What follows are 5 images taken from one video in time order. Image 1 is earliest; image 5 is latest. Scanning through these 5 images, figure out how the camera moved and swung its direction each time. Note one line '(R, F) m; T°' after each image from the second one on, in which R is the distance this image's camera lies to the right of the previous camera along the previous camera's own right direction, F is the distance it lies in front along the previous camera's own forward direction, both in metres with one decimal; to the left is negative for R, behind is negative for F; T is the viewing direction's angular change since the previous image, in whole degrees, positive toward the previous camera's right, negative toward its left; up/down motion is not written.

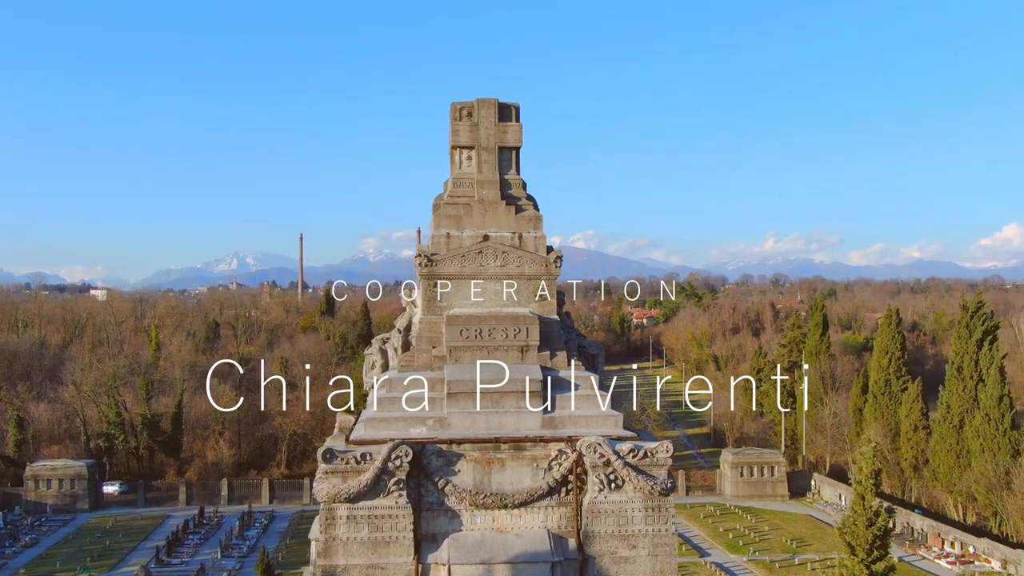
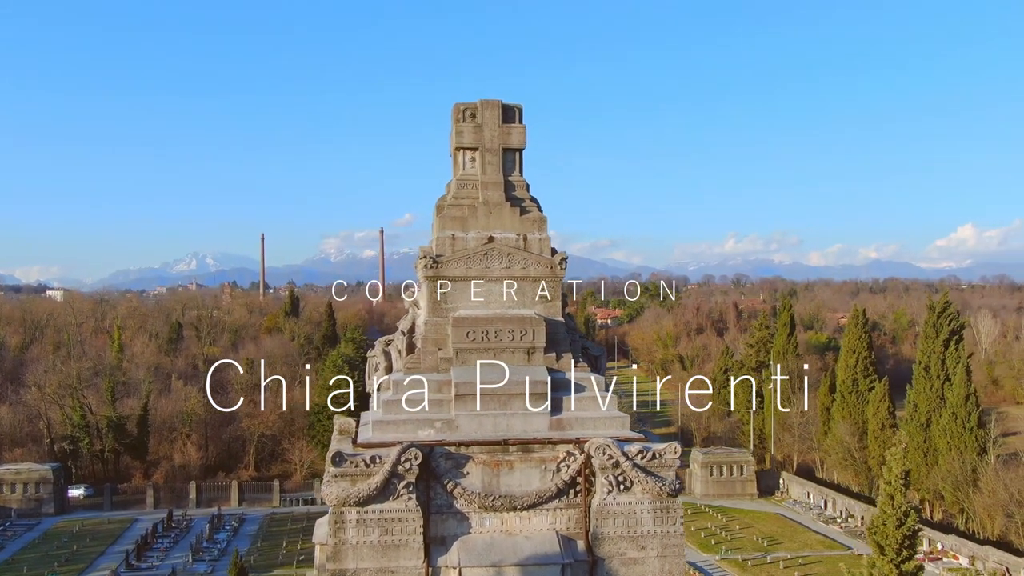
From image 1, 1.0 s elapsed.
(-0.4, 0.0) m; +2°
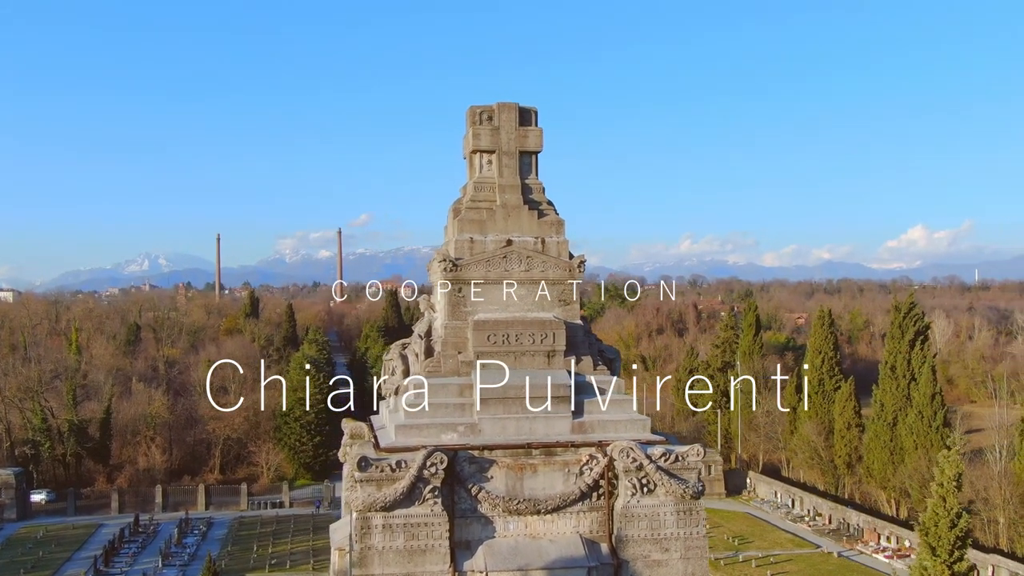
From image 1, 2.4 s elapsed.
(-0.6, 0.0) m; +2°
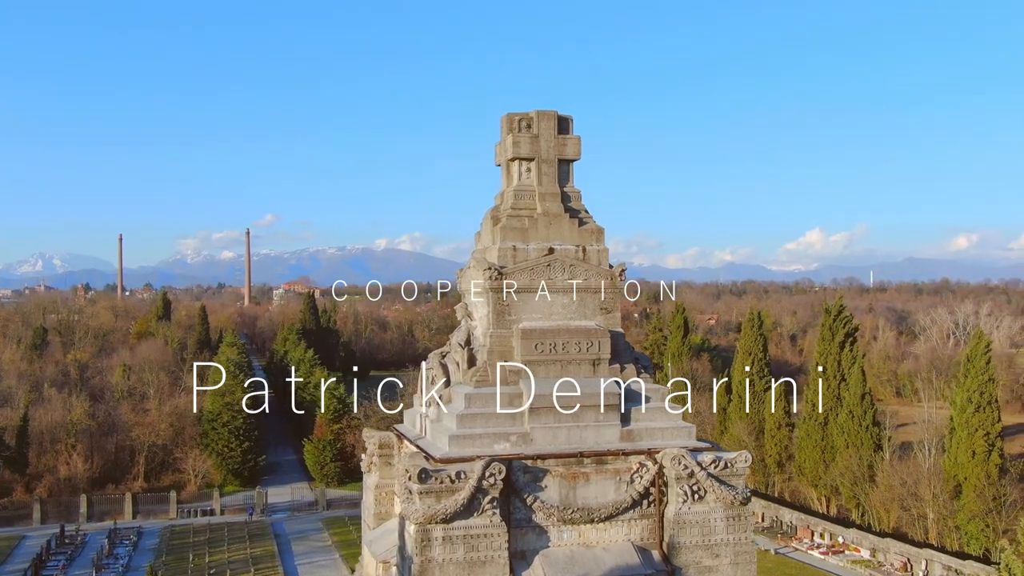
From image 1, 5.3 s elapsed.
(-1.3, +0.1) m; +4°
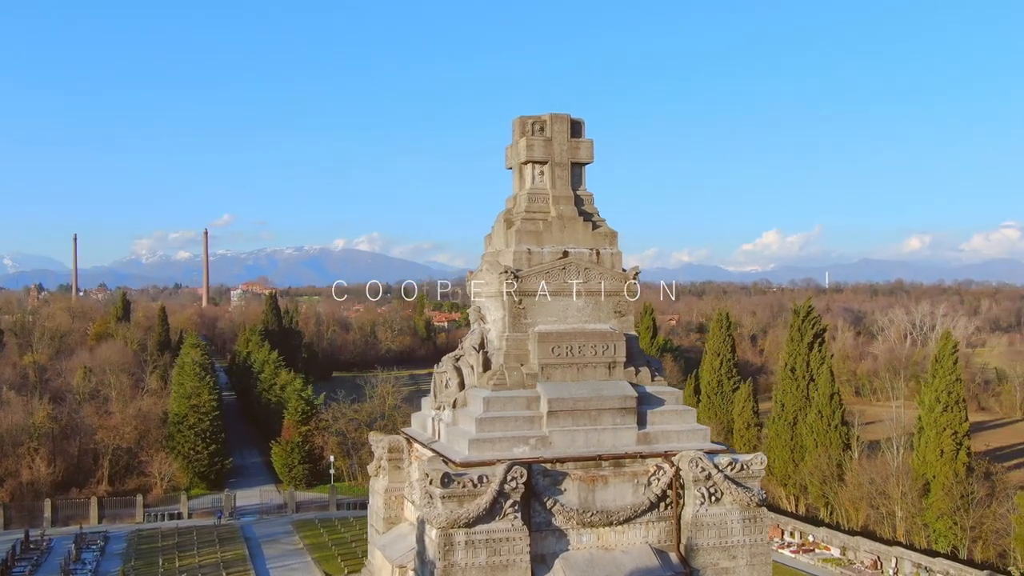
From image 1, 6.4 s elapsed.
(-0.5, 0.0) m; +2°
